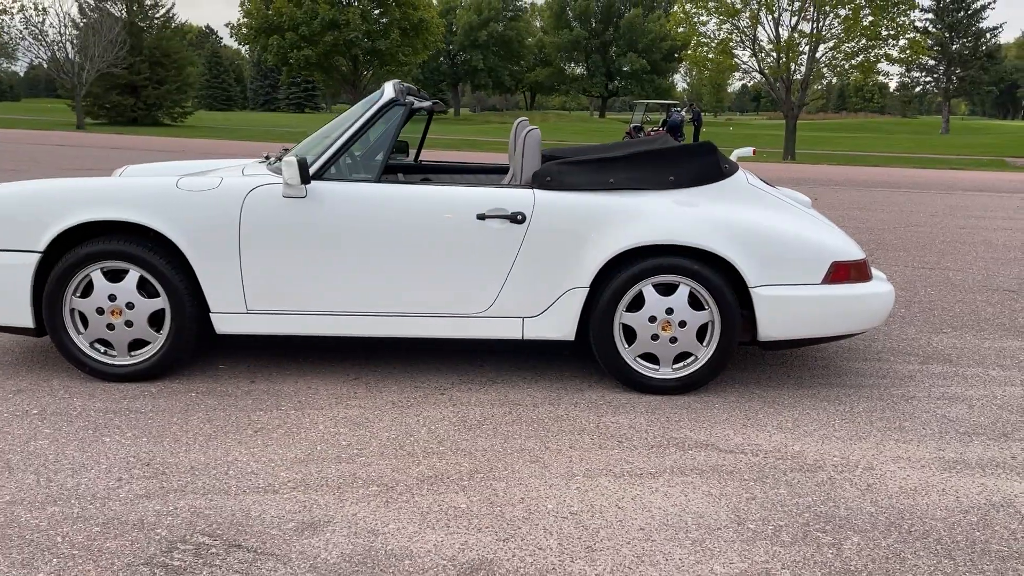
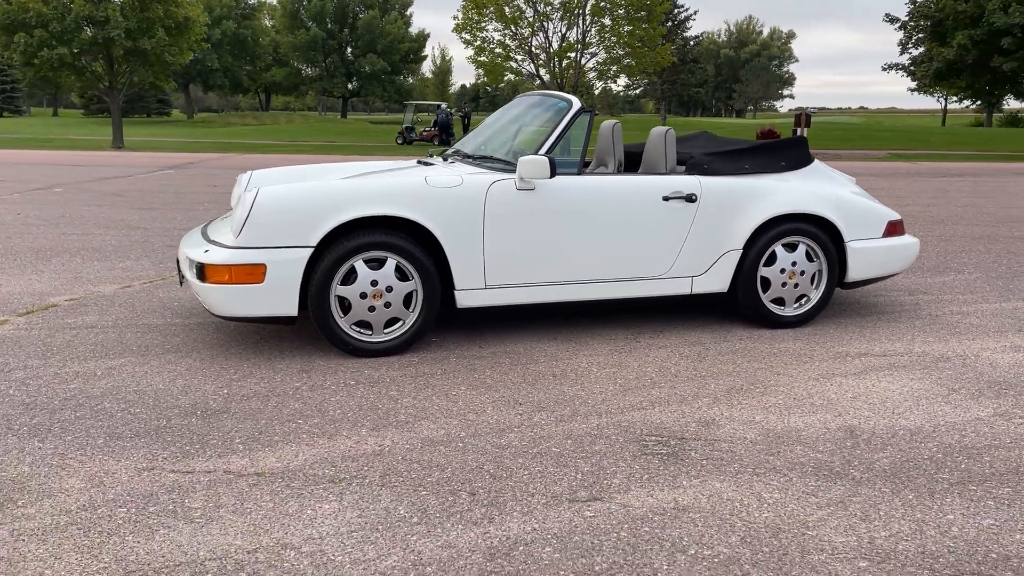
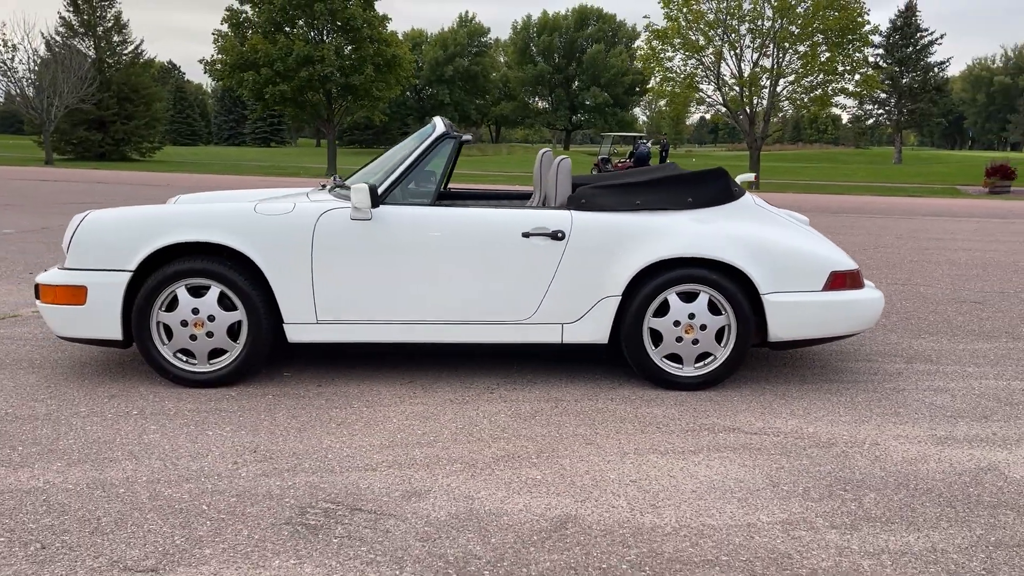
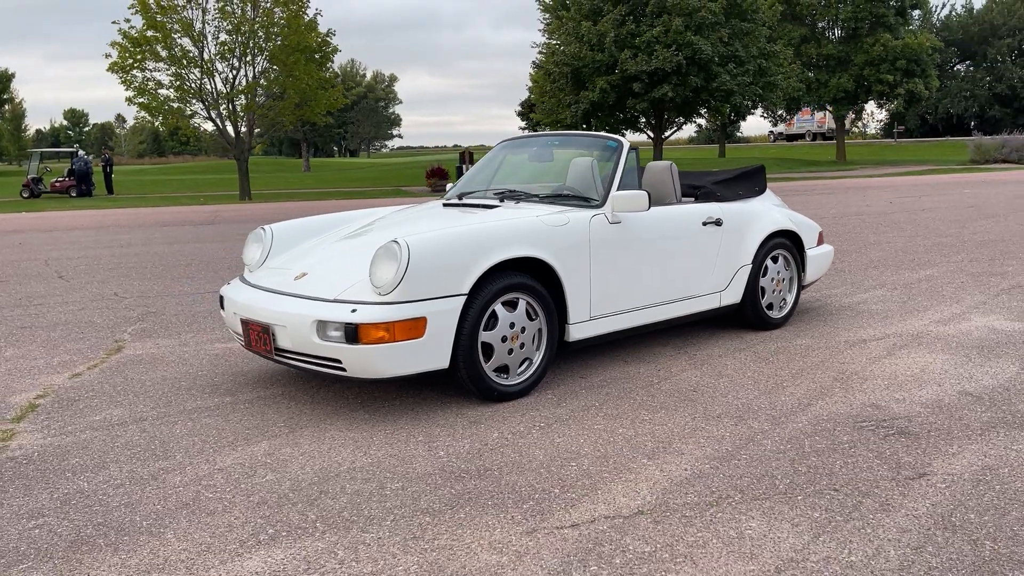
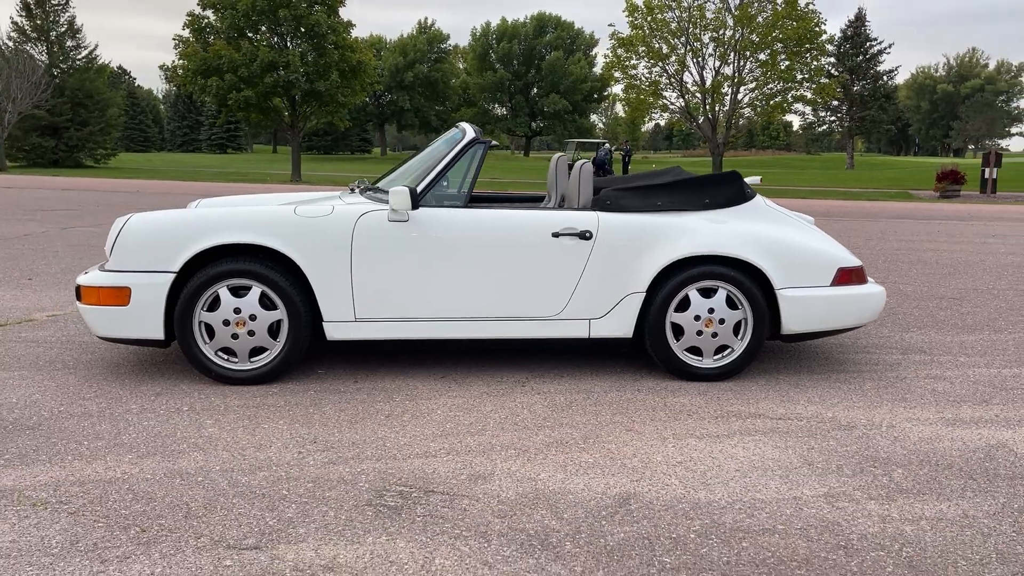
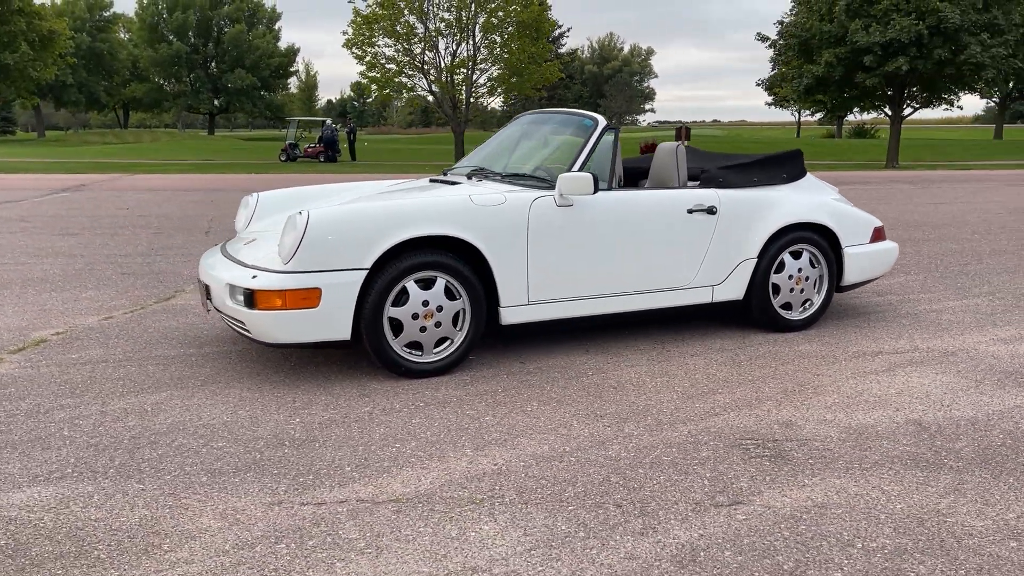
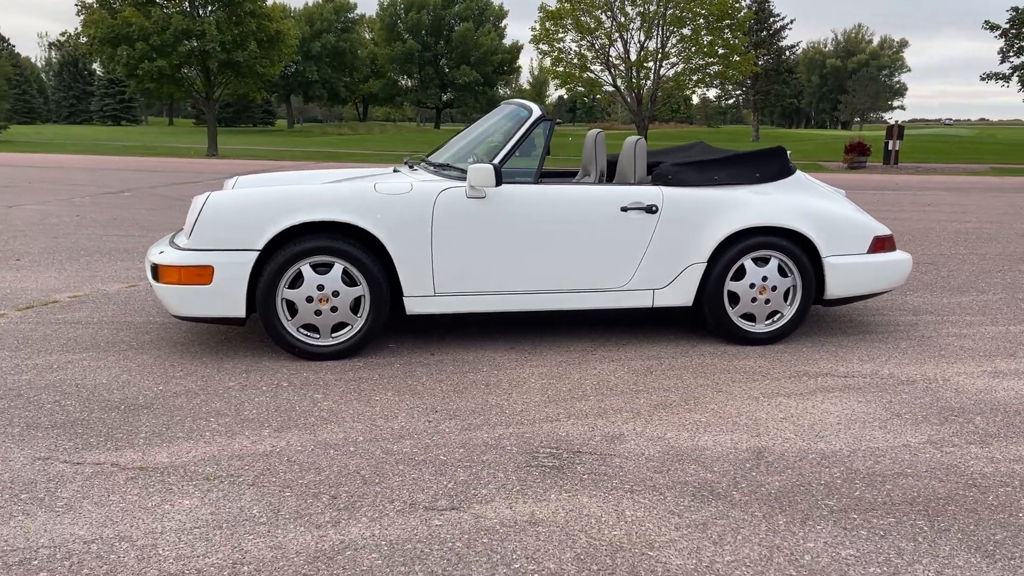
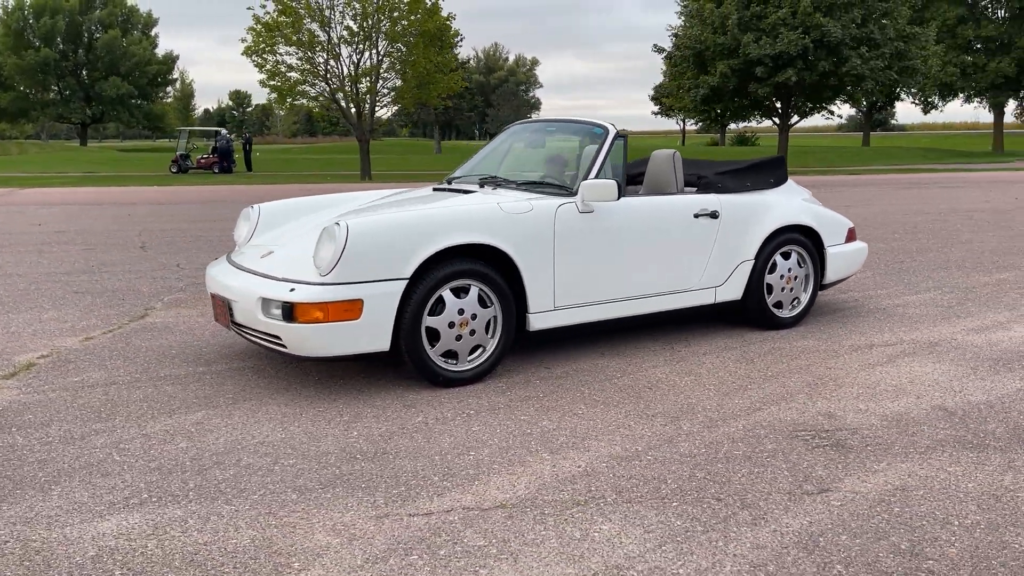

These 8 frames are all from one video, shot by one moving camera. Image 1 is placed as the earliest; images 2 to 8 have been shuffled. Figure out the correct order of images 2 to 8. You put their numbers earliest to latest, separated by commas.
3, 5, 7, 2, 6, 8, 4
